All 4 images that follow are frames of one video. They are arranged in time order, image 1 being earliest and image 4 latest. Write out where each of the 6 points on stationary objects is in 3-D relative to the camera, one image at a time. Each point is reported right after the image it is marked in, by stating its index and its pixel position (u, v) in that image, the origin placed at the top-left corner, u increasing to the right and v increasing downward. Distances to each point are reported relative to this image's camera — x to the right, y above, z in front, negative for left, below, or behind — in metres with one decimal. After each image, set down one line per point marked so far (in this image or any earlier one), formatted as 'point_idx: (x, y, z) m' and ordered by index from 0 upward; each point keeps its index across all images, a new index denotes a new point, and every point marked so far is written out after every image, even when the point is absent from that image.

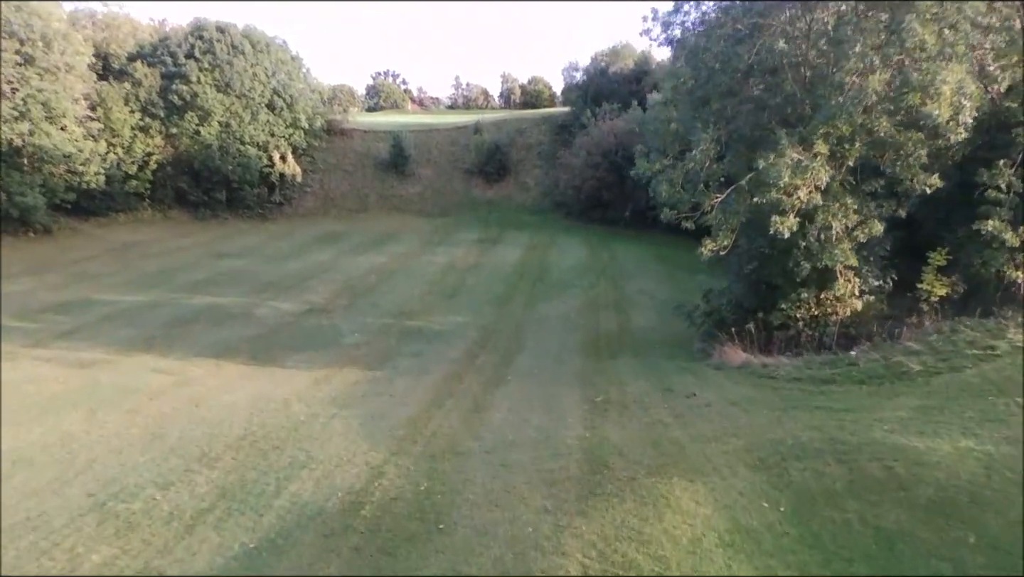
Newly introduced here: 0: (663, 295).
0: (+3.5, -0.1, +14.7) m
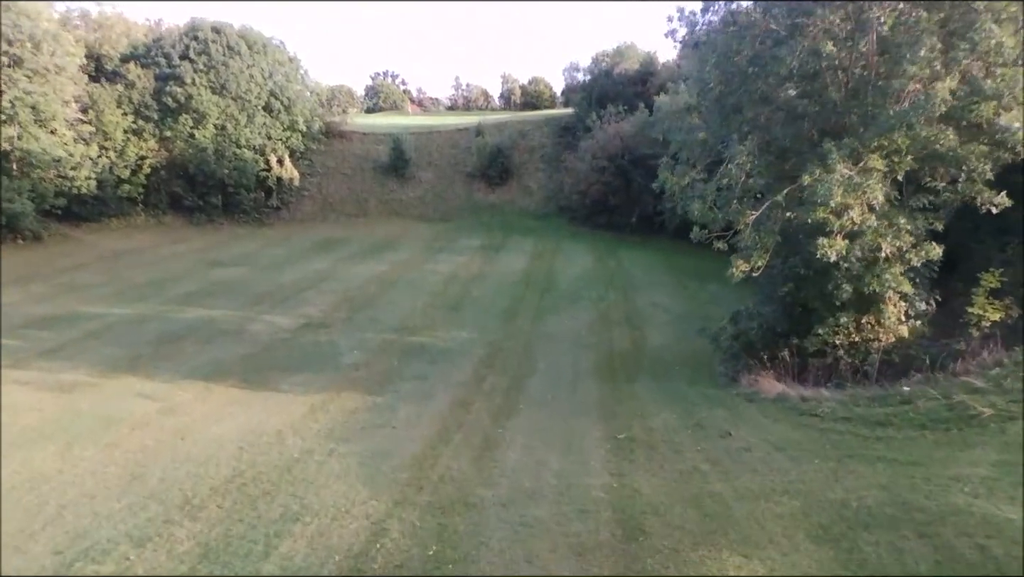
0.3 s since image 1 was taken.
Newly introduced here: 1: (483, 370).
0: (+3.7, -0.4, +14.1) m
1: (-0.5, -1.3, +10.3) m
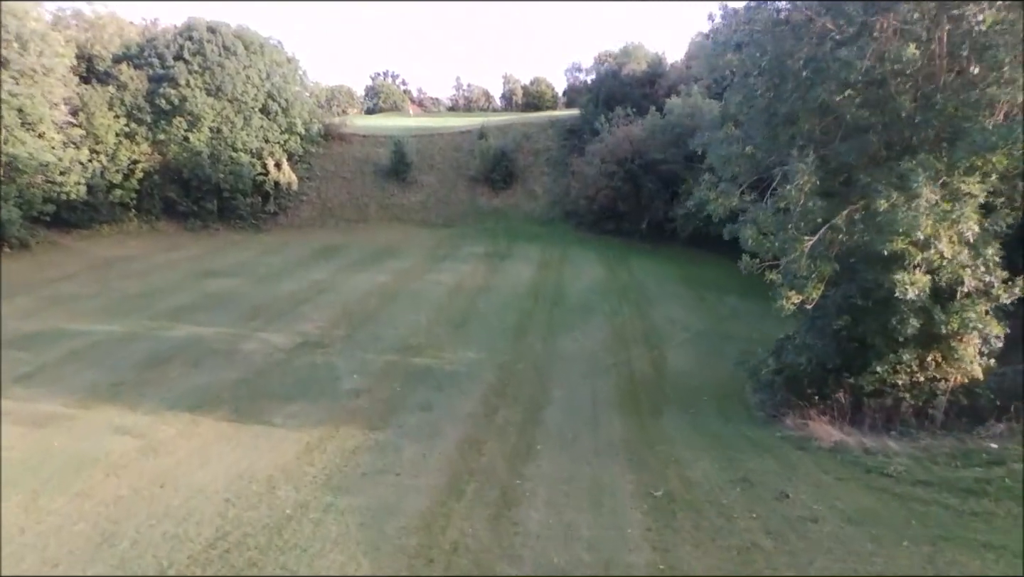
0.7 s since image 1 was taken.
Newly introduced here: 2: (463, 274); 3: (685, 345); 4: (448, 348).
0: (+3.9, -0.7, +13.2) m
1: (-0.3, -1.7, +9.5) m
2: (-1.4, +0.4, +18.6) m
3: (+3.3, -1.1, +11.8) m
4: (-1.3, -1.2, +12.5) m
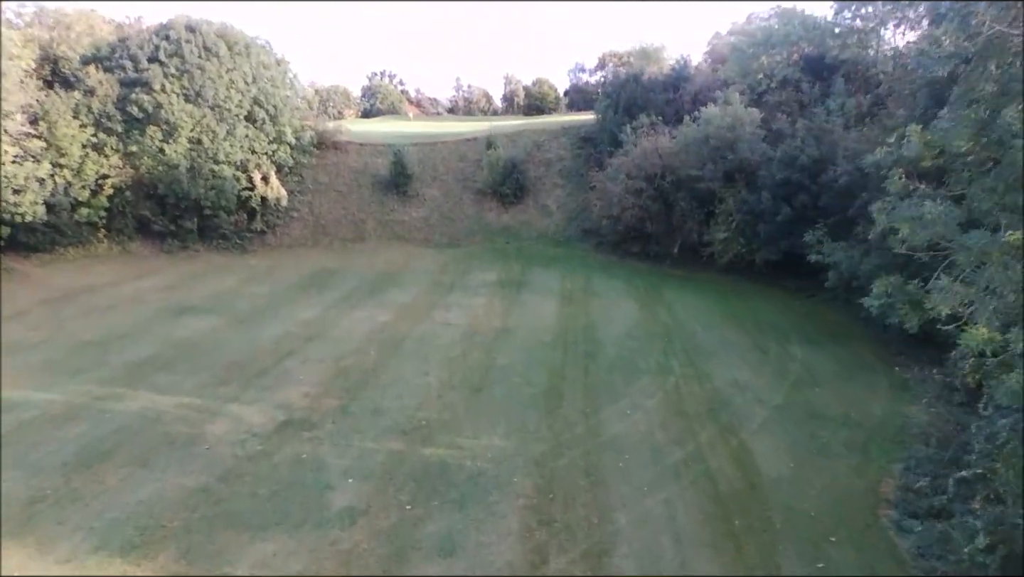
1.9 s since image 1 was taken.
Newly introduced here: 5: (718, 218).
0: (+4.4, -1.8, +10.8) m
1: (+0.3, -2.7, +7.0) m
2: (-0.9, -0.6, +16.1) m
3: (+3.8, -2.1, +9.4) m
4: (-0.7, -2.2, +10.1) m
5: (+6.2, +2.1, +19.1) m
